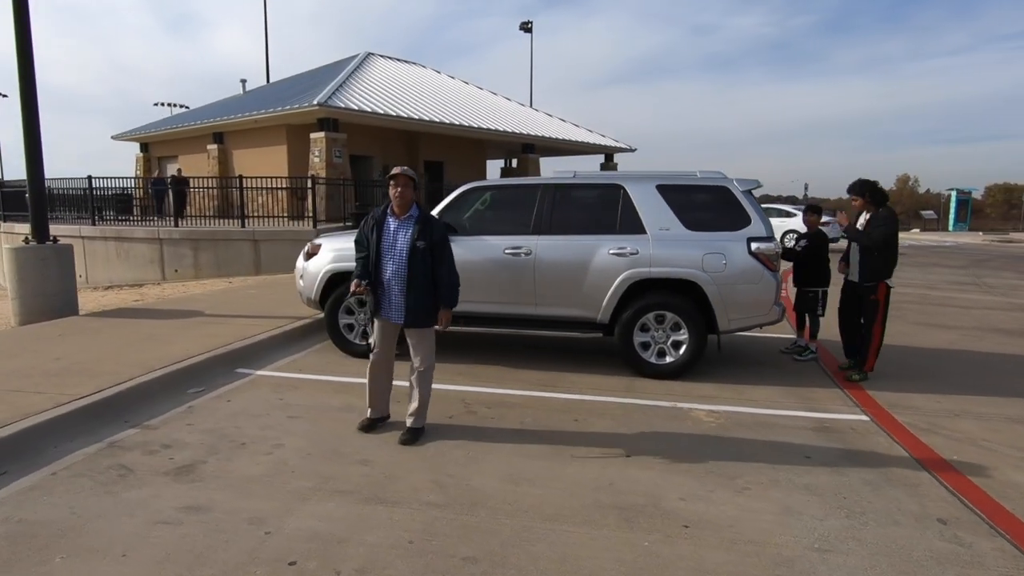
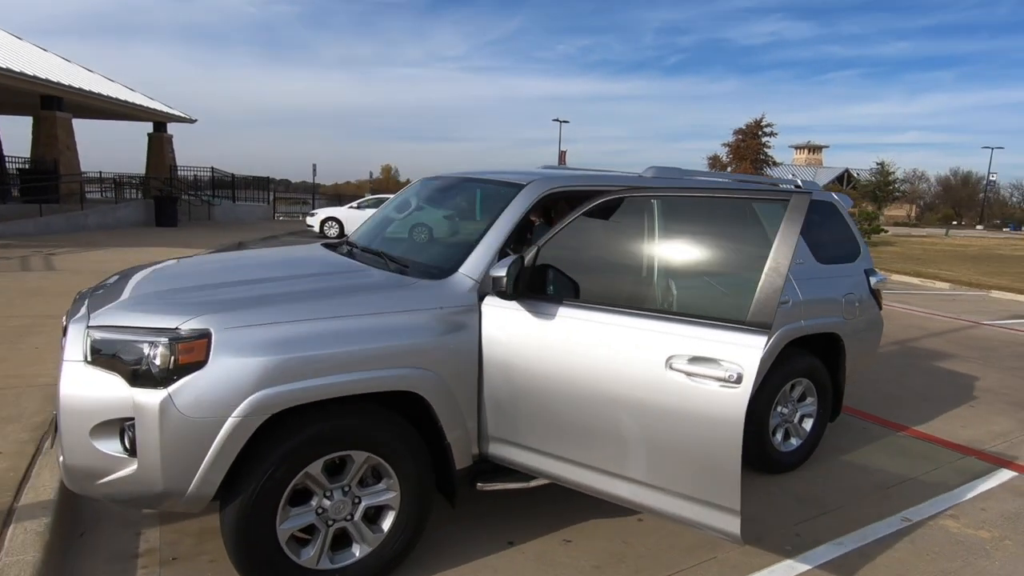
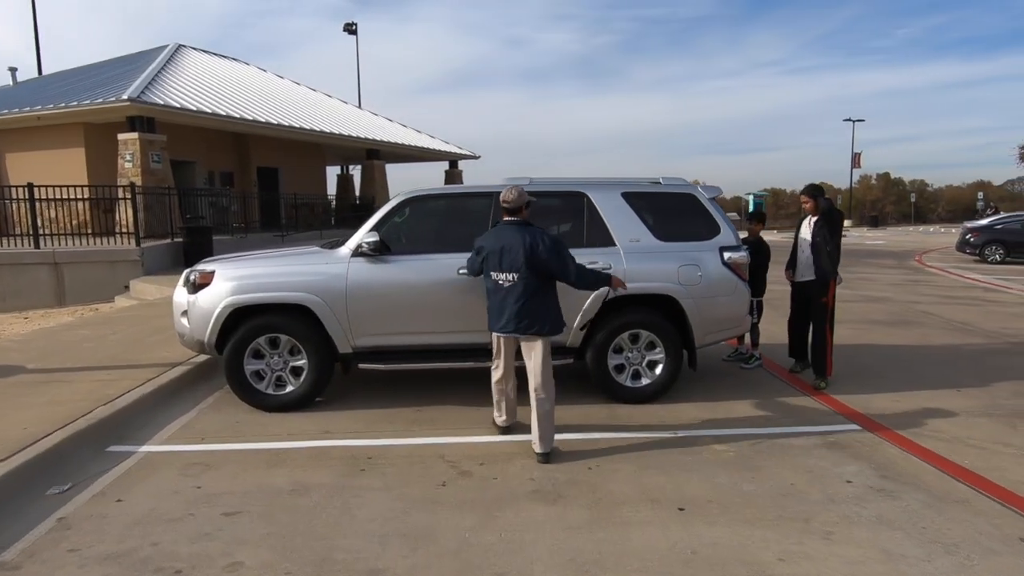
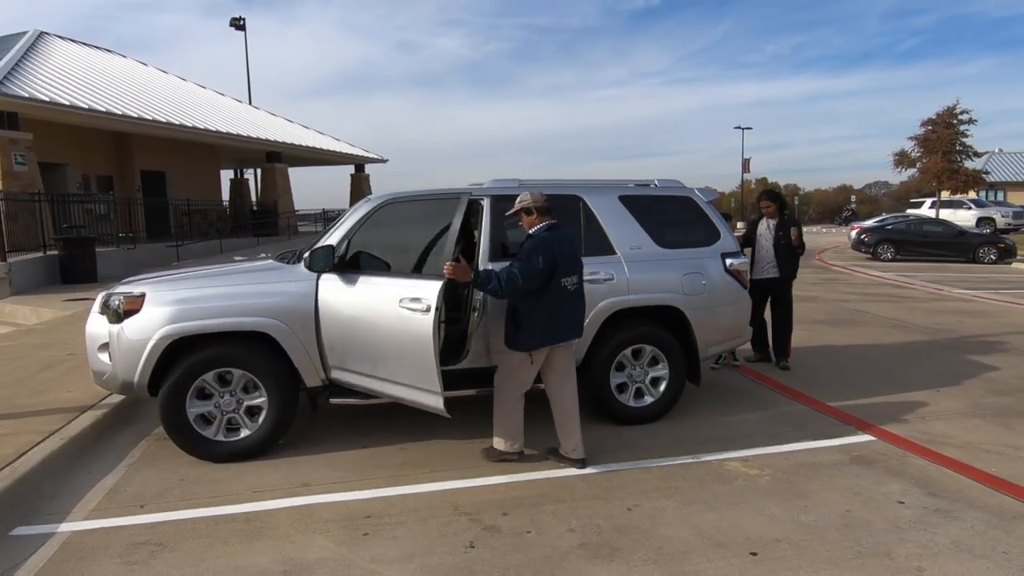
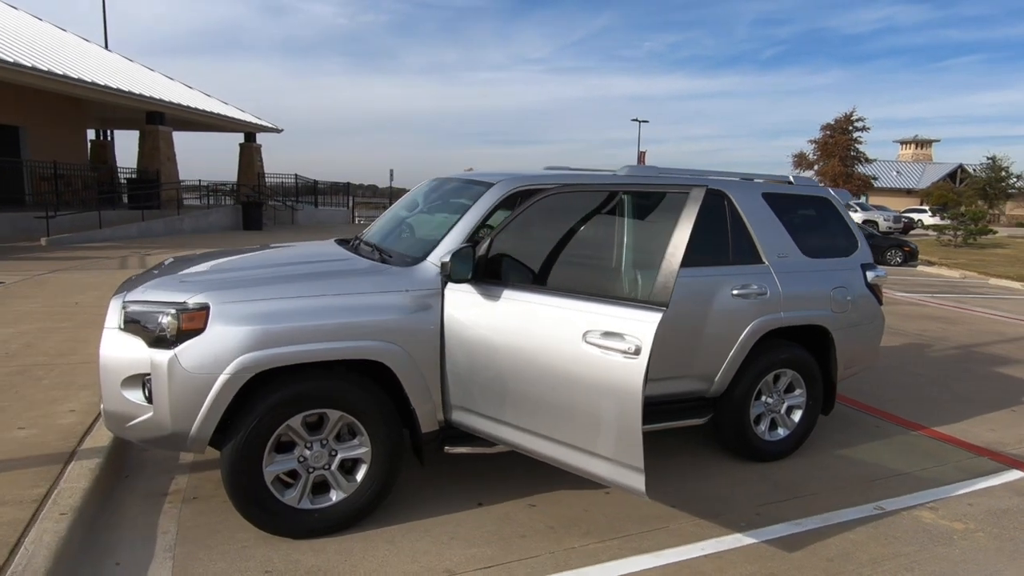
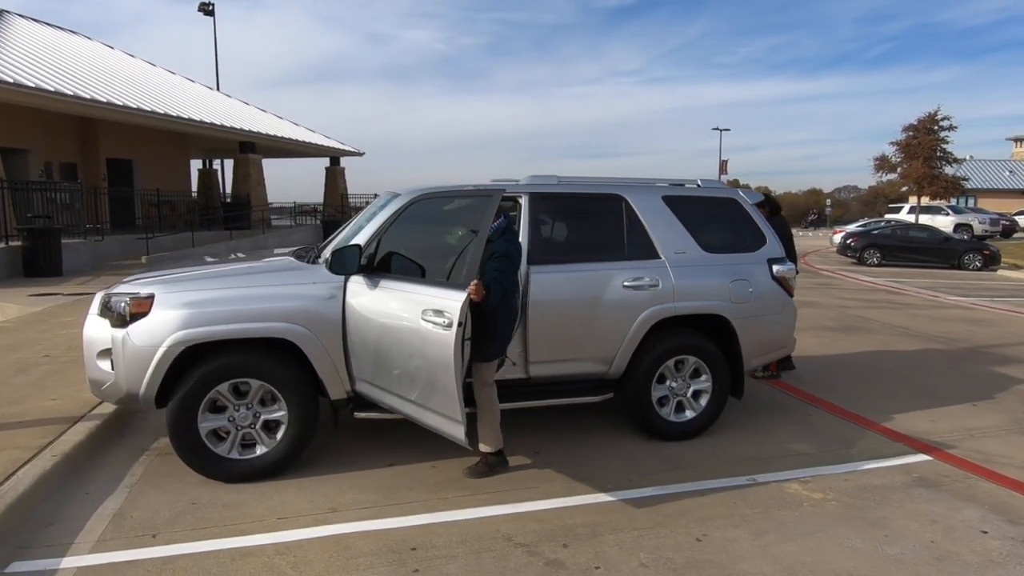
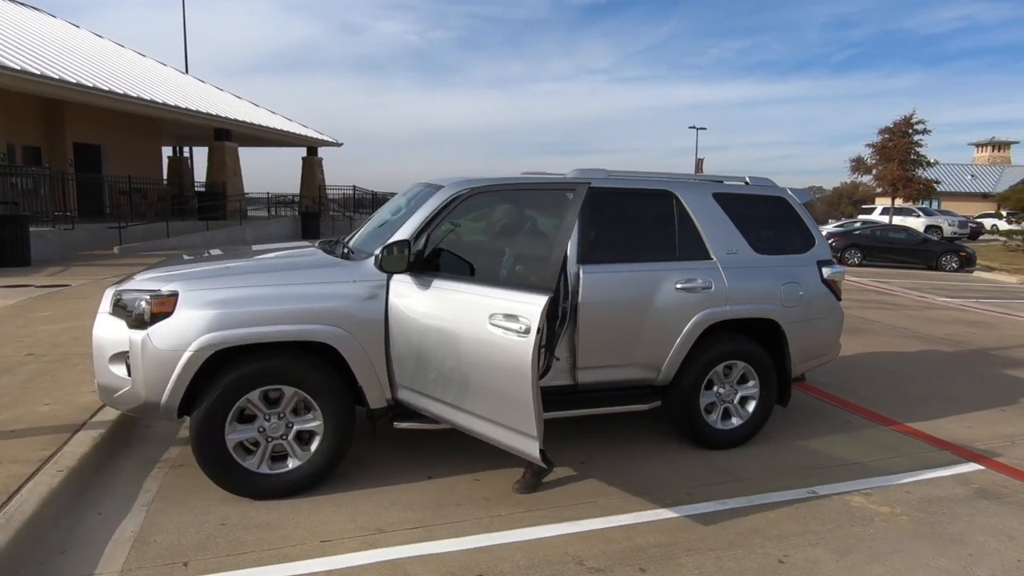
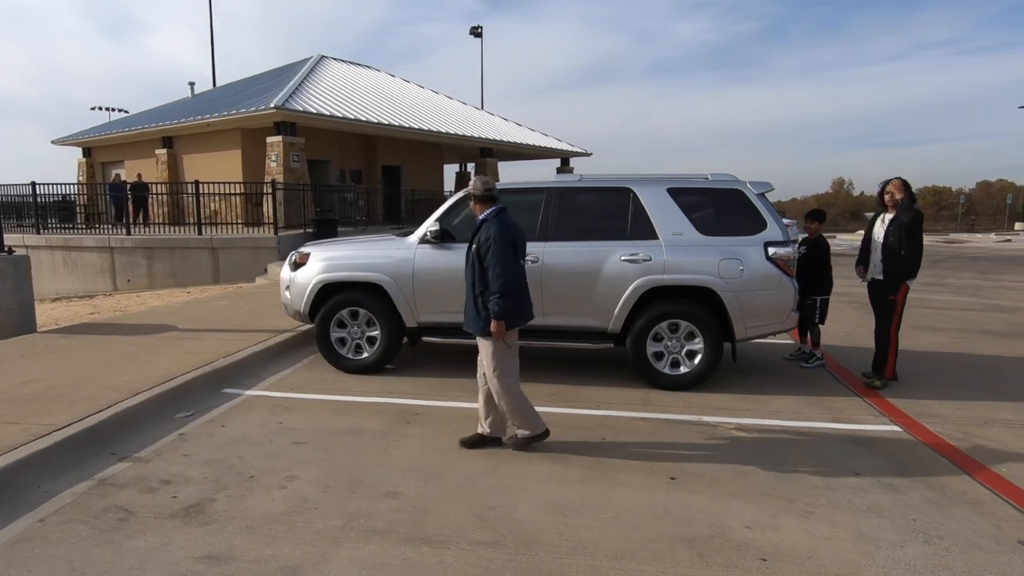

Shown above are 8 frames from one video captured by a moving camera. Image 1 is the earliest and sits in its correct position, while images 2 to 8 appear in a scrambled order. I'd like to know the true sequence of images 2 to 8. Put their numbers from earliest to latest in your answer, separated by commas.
8, 3, 4, 6, 7, 5, 2
